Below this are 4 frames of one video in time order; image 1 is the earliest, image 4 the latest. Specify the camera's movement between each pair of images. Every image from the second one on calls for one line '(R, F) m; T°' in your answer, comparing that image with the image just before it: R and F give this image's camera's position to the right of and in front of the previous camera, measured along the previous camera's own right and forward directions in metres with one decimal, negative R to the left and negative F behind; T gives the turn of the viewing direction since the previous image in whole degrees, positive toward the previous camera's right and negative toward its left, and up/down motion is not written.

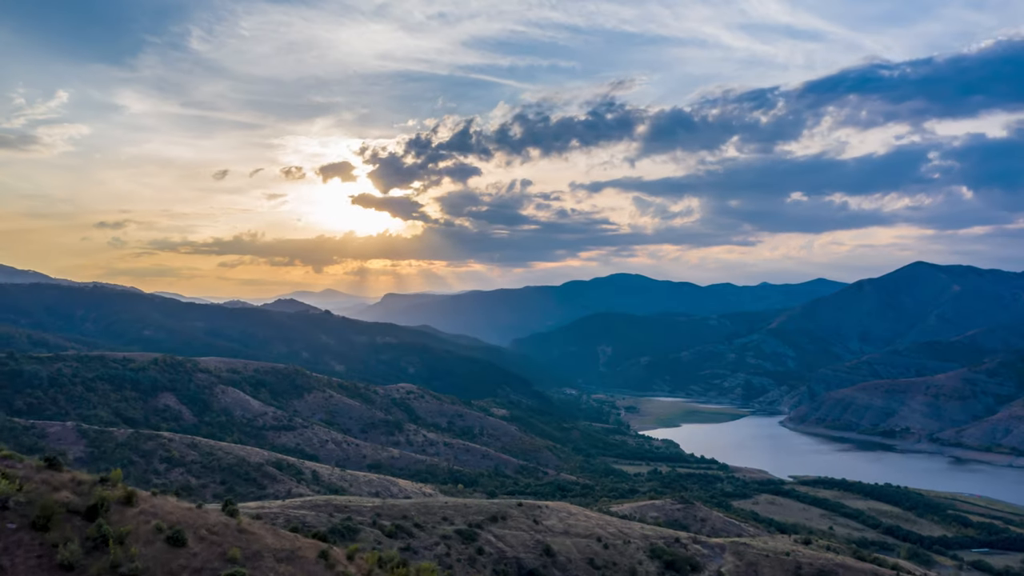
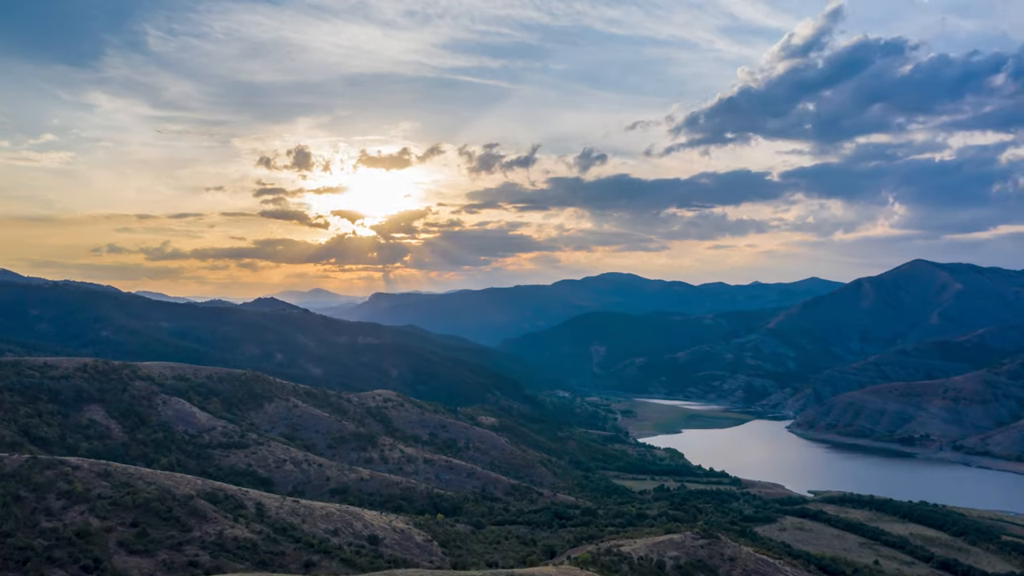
(+0.1, +9.0) m; +1°
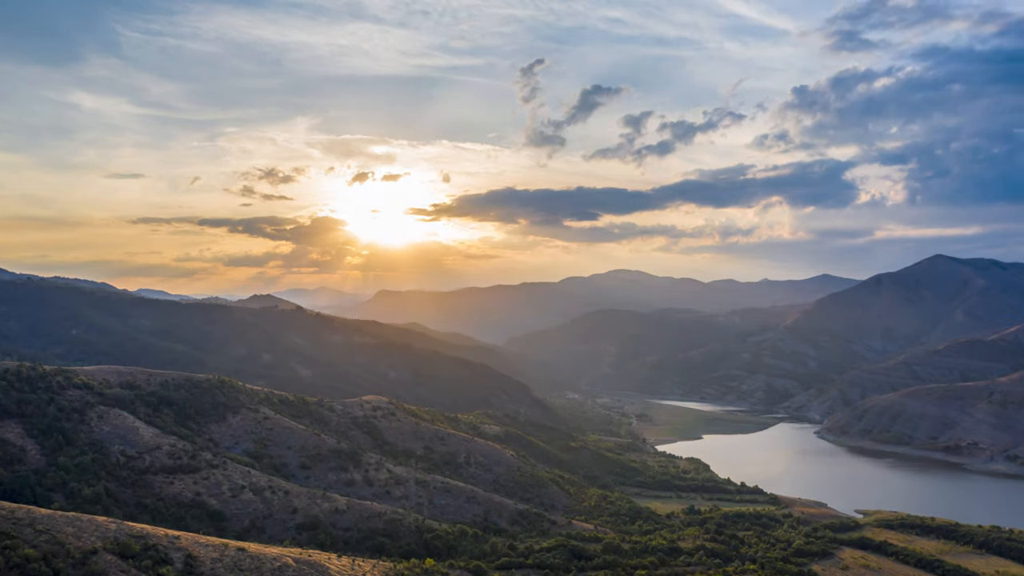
(-0.1, +9.6) m; 0°
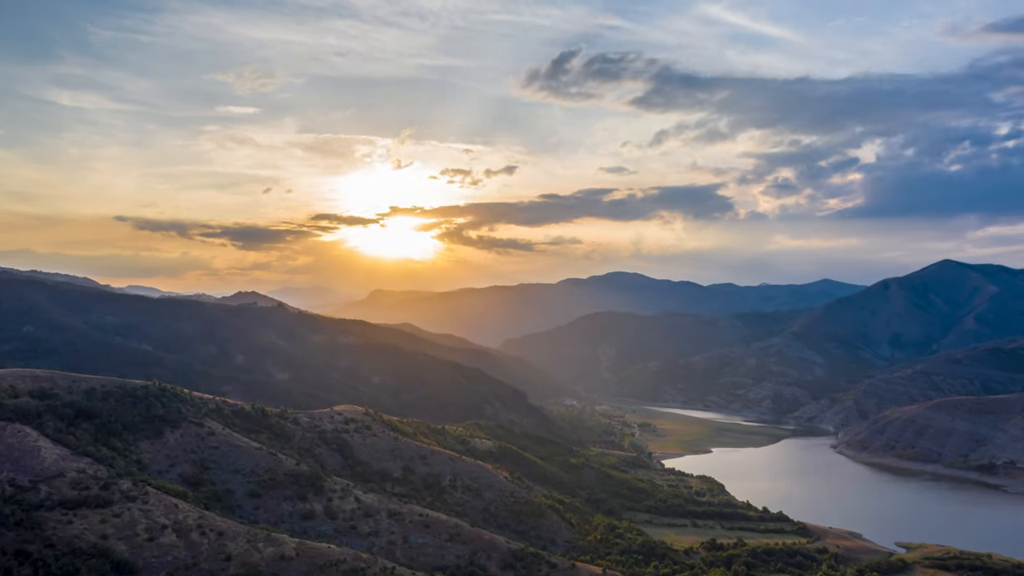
(+0.1, +8.9) m; 0°
